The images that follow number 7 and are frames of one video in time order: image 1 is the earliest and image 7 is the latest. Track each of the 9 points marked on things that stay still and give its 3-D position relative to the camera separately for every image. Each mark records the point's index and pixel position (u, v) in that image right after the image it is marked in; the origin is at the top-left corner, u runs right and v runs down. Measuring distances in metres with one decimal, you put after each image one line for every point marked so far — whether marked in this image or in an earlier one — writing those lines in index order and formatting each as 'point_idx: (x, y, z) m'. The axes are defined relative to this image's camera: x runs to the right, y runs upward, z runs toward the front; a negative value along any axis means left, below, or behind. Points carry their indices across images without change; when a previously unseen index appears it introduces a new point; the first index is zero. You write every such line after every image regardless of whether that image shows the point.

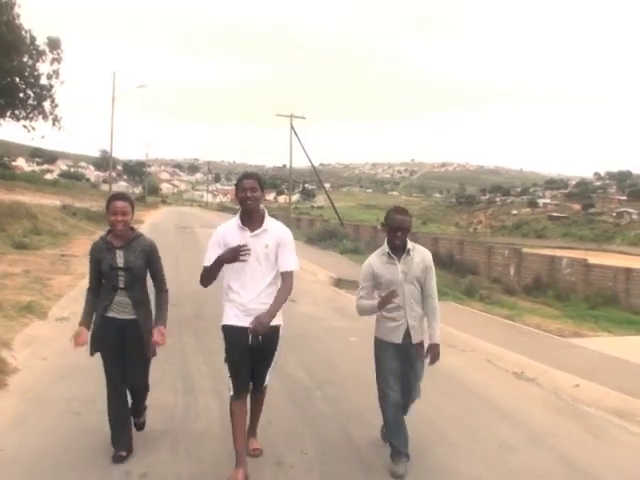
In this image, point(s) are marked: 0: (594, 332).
0: (+4.3, -1.4, +12.3) m
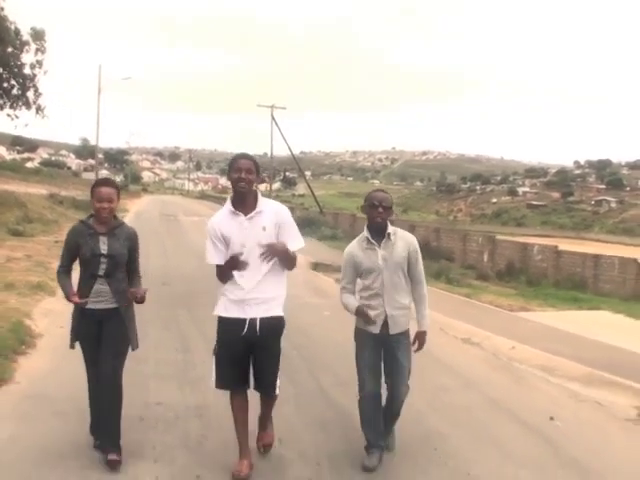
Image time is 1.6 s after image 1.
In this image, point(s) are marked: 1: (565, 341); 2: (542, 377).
0: (+3.9, -1.2, +13.9) m
1: (+3.1, -1.3, +10.2) m
2: (+2.3, -1.4, +8.2) m
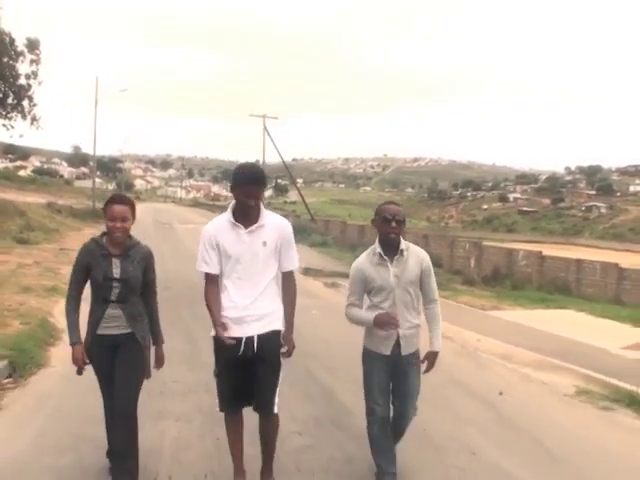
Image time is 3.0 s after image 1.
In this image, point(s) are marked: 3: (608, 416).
0: (+3.7, -1.3, +15.2) m
1: (+3.0, -1.4, +11.5) m
2: (+2.1, -1.4, +9.5) m
3: (+2.6, -1.6, +7.1) m
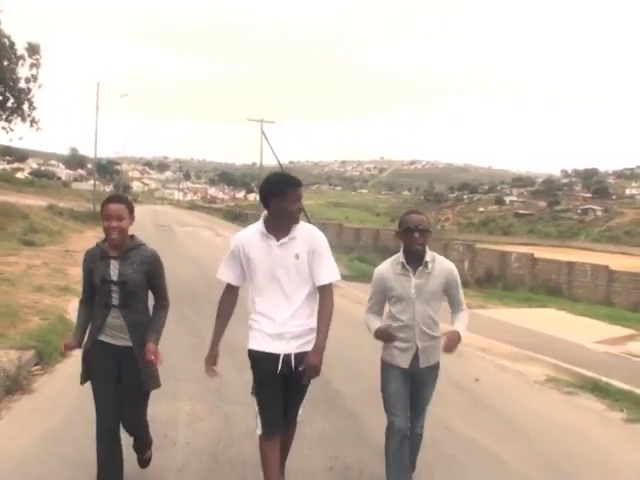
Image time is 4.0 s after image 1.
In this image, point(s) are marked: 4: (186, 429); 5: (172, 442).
0: (+3.6, -1.3, +16.0) m
1: (+2.9, -1.4, +12.4) m
2: (+2.1, -1.5, +10.4) m
3: (+2.5, -1.6, +8.0) m
4: (-1.0, -1.5, +6.2) m
5: (-1.1, -1.5, +5.9) m
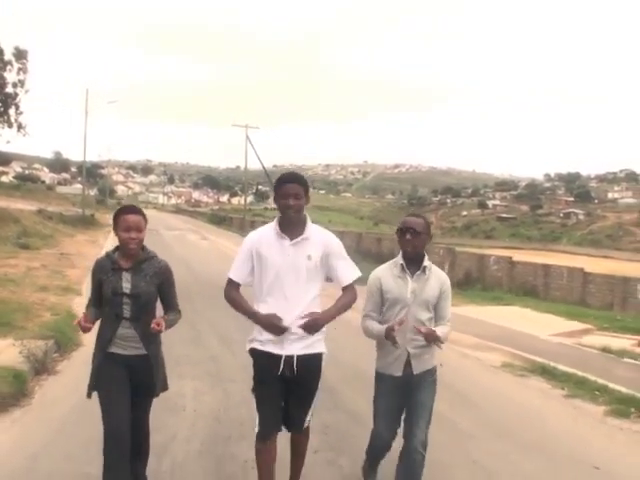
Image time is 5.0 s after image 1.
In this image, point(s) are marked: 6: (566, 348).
0: (+3.3, -1.4, +17.3) m
1: (+2.6, -1.5, +13.6) m
2: (+1.8, -1.5, +11.6) m
3: (+2.3, -1.6, +9.3) m
4: (-1.2, -1.5, +7.4) m
5: (-1.2, -1.5, +7.0) m
6: (+3.6, -1.6, +11.5) m
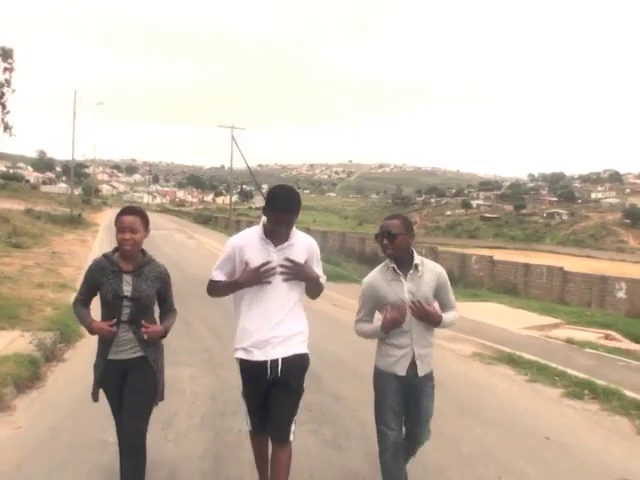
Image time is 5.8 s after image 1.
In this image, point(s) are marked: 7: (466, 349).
0: (+2.9, -1.4, +18.2) m
1: (+2.4, -1.4, +14.5) m
2: (+1.6, -1.5, +12.5) m
3: (+2.1, -1.6, +10.1) m
4: (-1.3, -1.5, +8.2) m
5: (-1.4, -1.5, +7.8) m
6: (+3.3, -1.5, +12.4) m
7: (+2.1, -1.5, +11.6) m
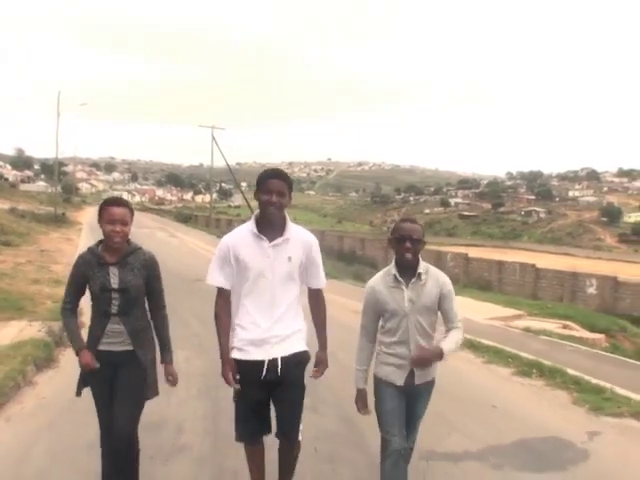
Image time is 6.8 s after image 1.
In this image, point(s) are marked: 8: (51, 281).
0: (+2.4, -1.3, +19.4) m
1: (+2.0, -1.4, +15.7) m
2: (+1.3, -1.5, +13.7) m
3: (+1.9, -1.6, +11.3) m
4: (-1.6, -1.4, +9.3) m
5: (-1.6, -1.4, +9.0) m
6: (+3.0, -1.5, +13.6) m
7: (+1.8, -1.5, +12.8) m
8: (-5.9, -0.9, +17.6) m
